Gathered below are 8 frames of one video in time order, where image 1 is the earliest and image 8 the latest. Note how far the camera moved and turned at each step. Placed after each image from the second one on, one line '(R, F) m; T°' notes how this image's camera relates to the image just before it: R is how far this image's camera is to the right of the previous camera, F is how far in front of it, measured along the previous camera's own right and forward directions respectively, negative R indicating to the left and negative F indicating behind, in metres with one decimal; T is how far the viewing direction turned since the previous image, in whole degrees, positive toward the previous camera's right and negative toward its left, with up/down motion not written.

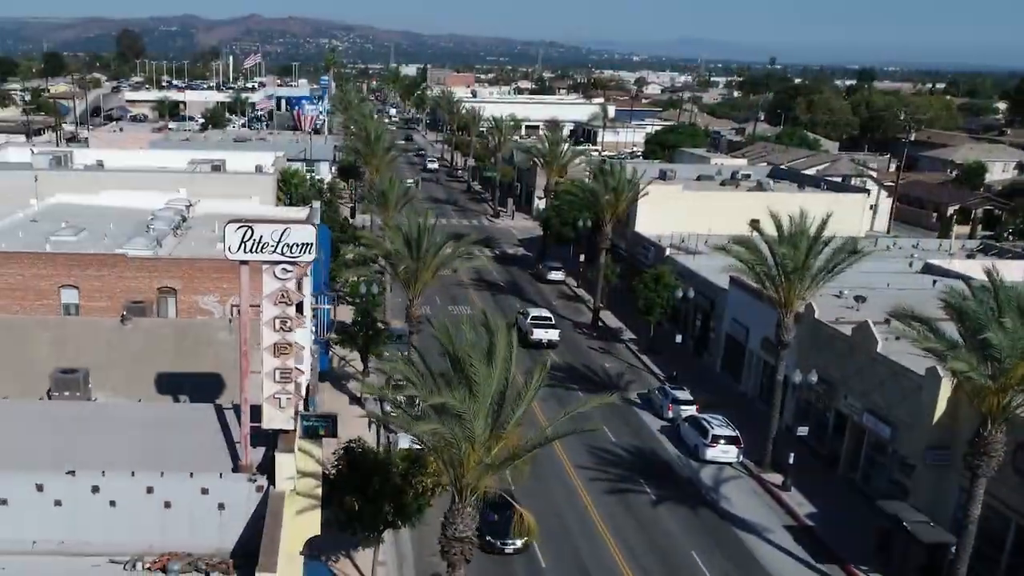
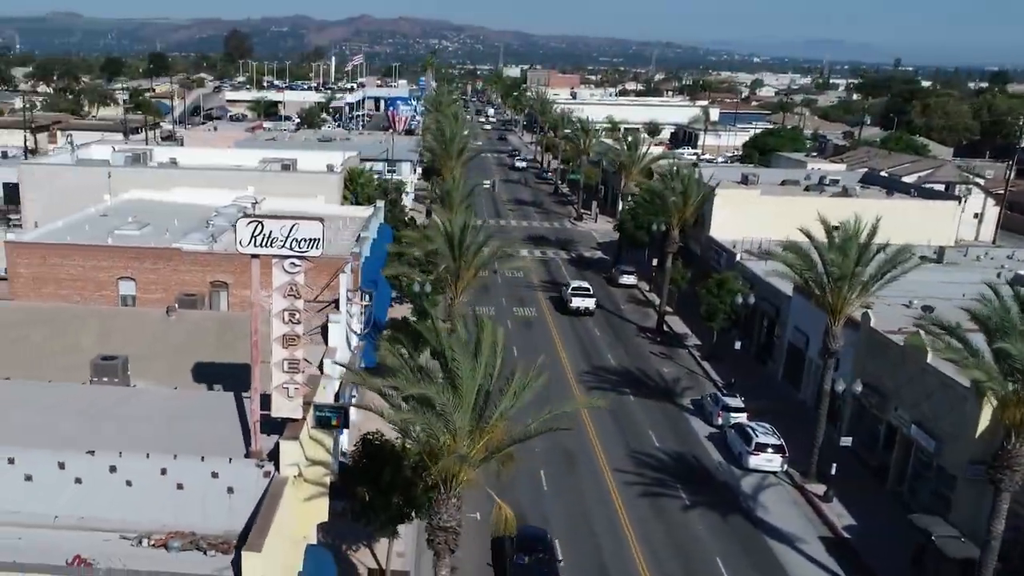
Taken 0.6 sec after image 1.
(+1.2, -0.2) m; -5°
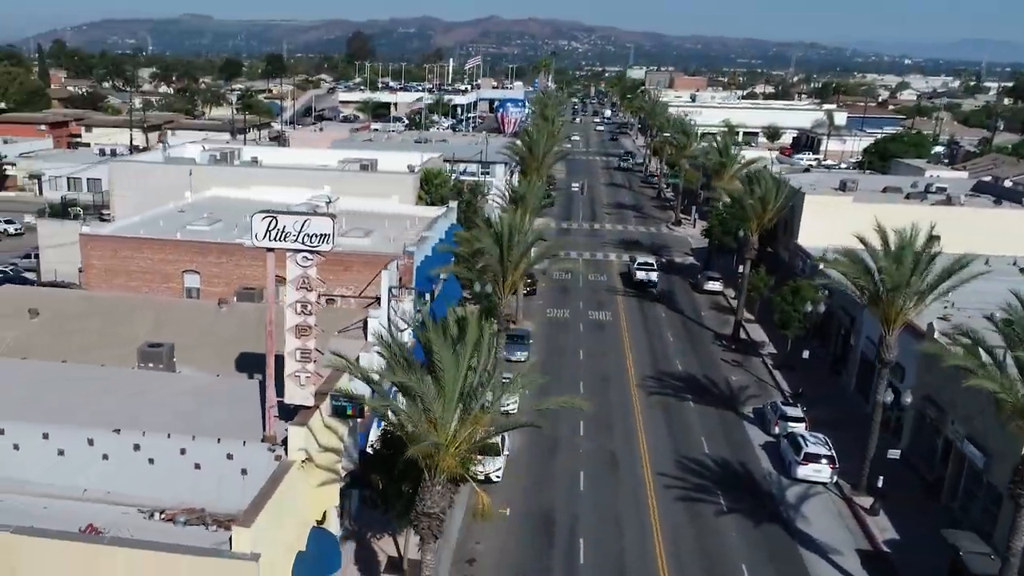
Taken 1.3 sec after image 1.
(+1.4, -0.4) m; -5°
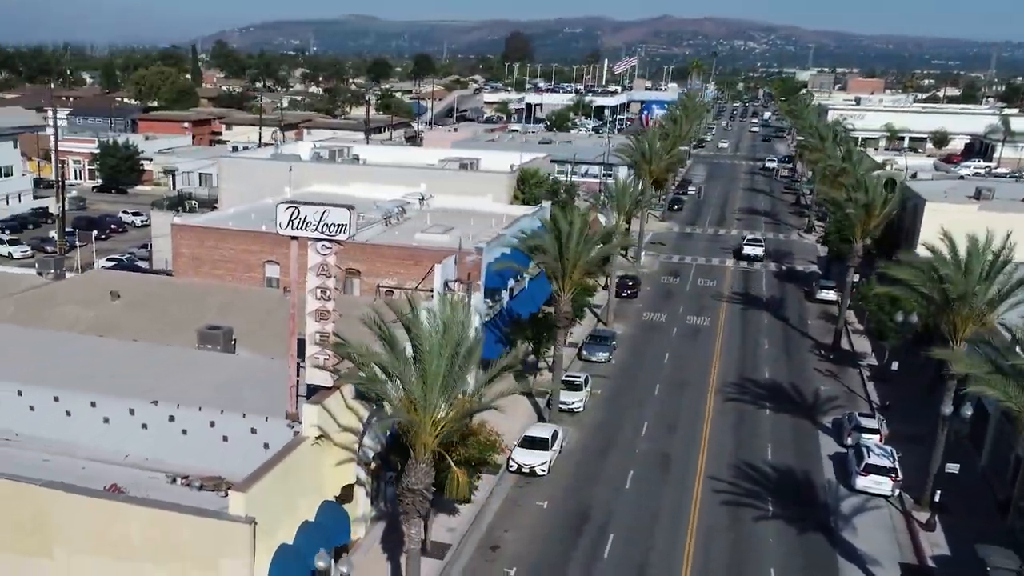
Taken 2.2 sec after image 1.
(+1.8, -0.5) m; -7°
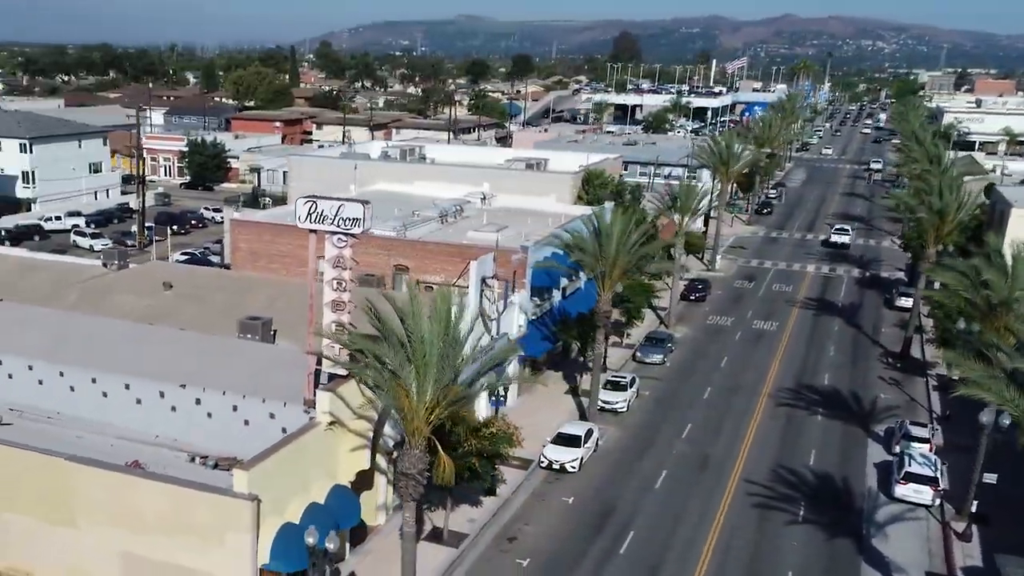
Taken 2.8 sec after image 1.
(+1.2, -0.3) m; -5°
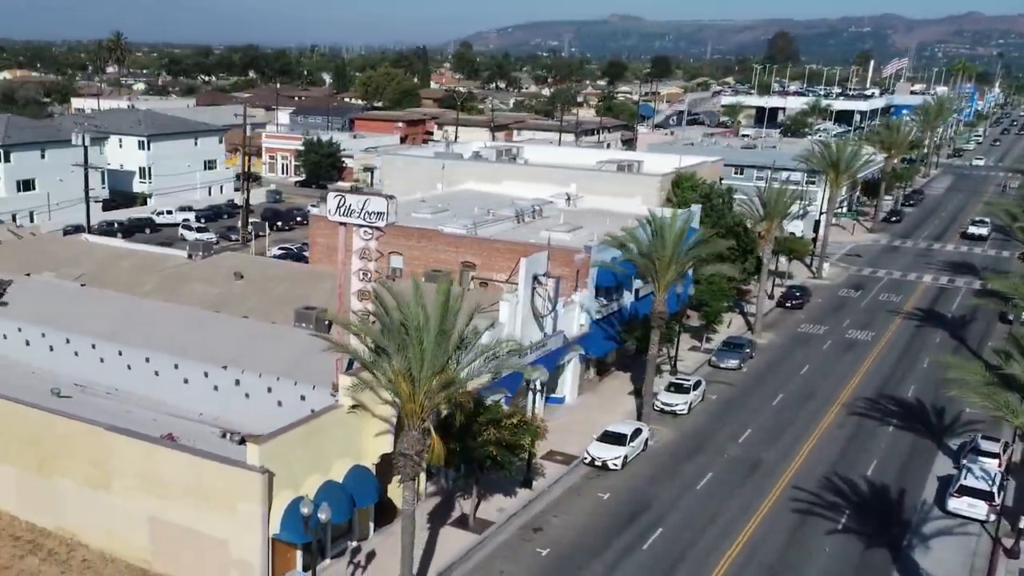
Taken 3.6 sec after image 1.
(+1.7, -0.5) m; -6°
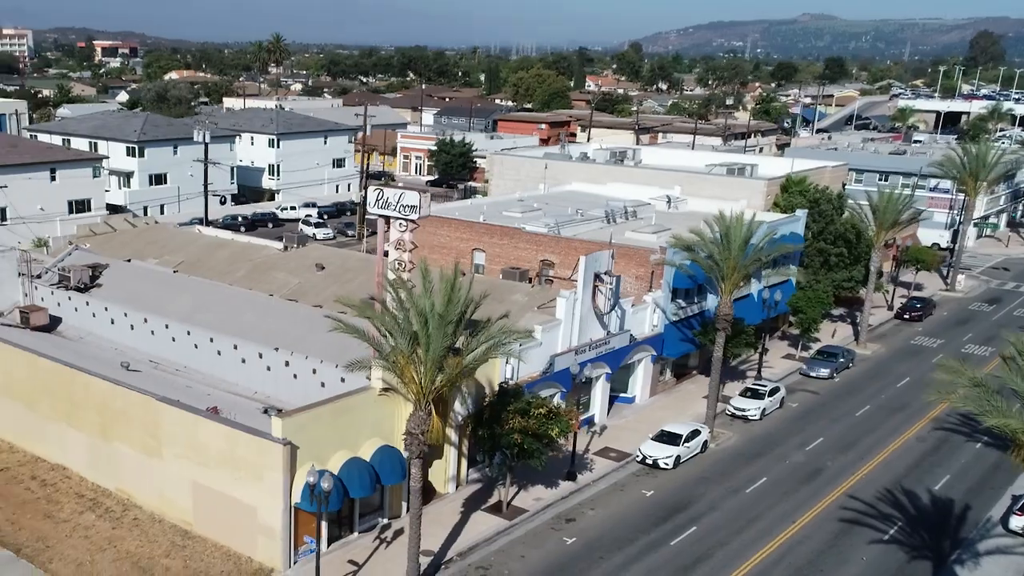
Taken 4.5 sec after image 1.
(+2.0, -0.6) m; -8°
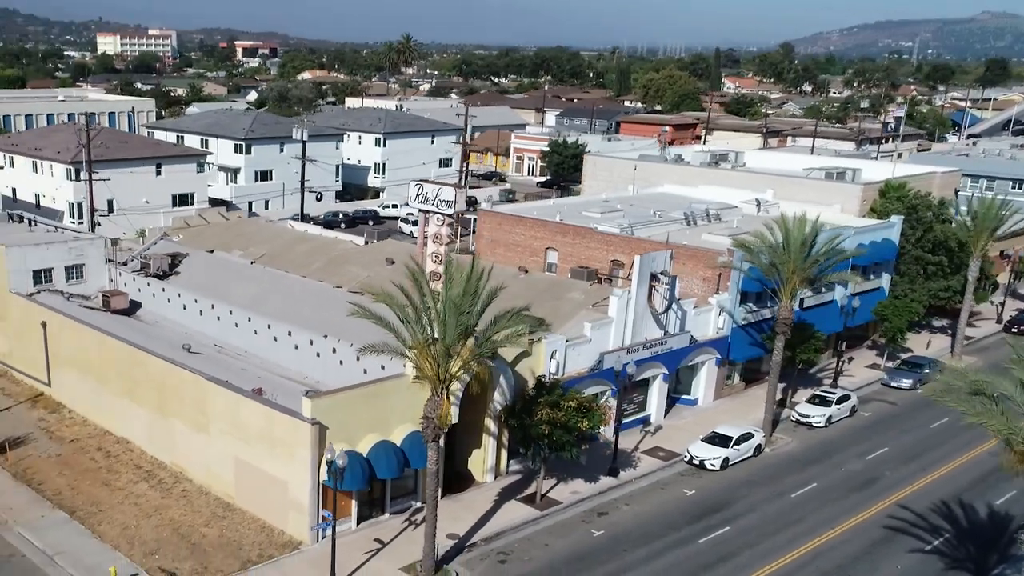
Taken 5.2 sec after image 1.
(+1.7, -0.5) m; -7°
